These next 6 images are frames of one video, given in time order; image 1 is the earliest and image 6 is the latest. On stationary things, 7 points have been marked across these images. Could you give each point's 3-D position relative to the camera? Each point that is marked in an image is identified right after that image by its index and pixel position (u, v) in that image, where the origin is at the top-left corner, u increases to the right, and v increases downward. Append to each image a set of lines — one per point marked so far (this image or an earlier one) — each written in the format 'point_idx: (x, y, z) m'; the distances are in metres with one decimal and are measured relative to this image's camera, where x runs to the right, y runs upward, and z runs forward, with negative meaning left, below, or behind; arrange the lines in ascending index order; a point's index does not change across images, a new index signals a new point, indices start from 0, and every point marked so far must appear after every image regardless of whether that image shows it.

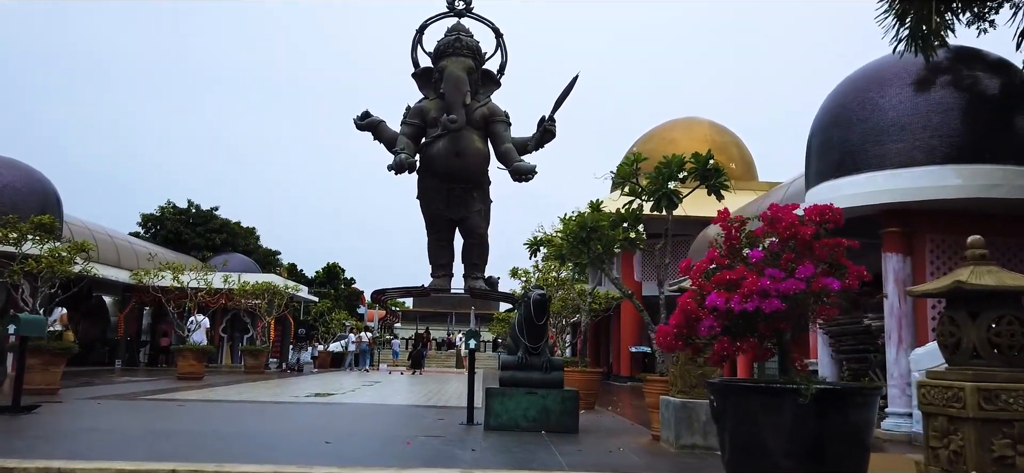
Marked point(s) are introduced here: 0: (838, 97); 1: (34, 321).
0: (+4.3, +1.9, +10.0) m
1: (-5.2, -0.9, +8.2) m
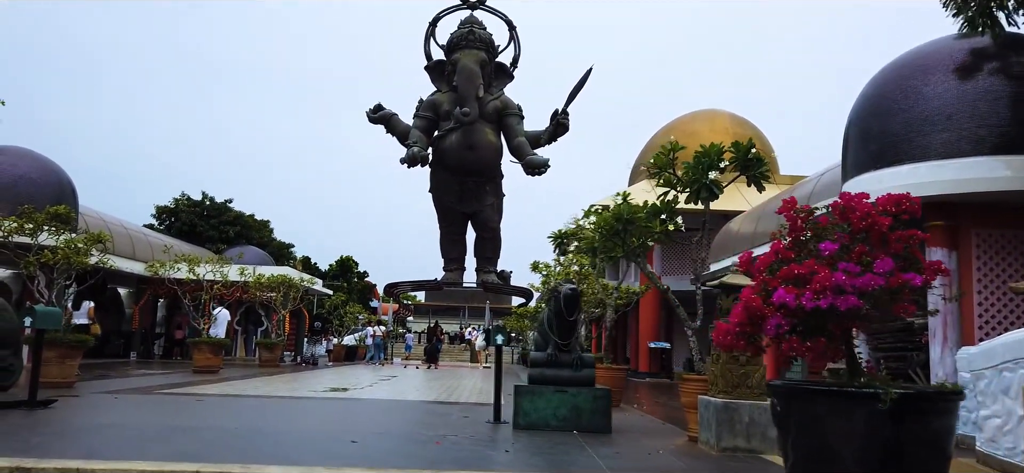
0: (+4.6, +1.9, +9.6) m
1: (-4.9, -0.8, +8.0) m
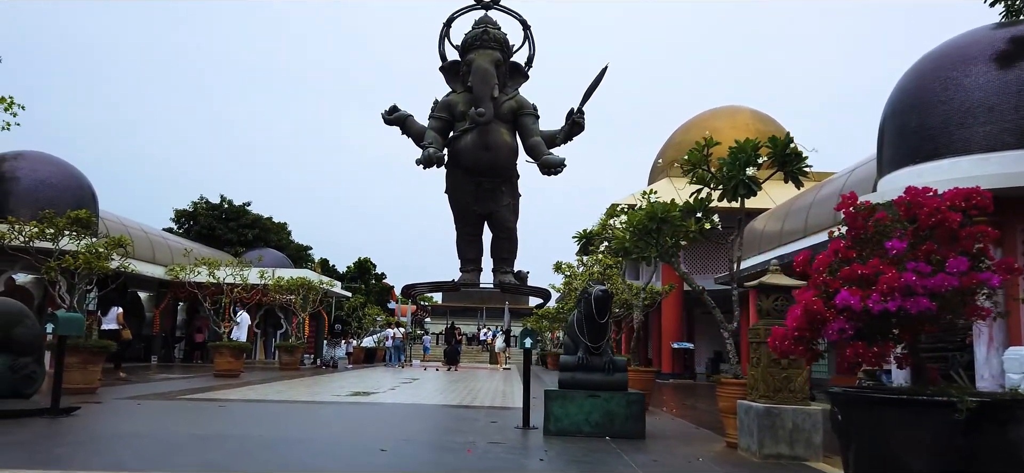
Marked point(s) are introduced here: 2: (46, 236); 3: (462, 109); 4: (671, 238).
0: (+4.9, +2.0, +9.3) m
1: (-4.6, -0.9, +7.9) m
2: (-7.1, 0.0, +11.4) m
3: (-1.3, +3.2, +18.9) m
4: (+1.5, 0.0, +7.1) m
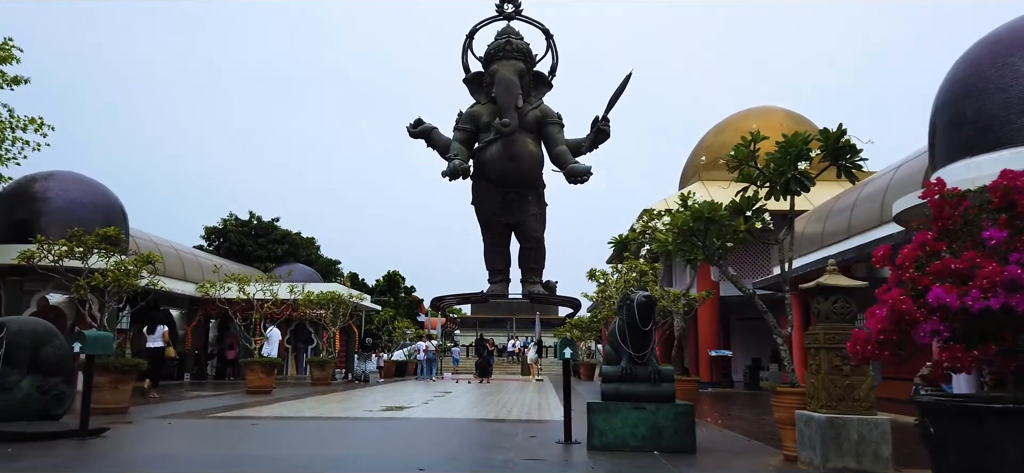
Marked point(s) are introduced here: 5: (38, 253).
0: (+5.3, +2.0, +8.8) m
1: (-4.2, -1.0, +7.7) m
2: (-6.6, -0.3, +11.4) m
3: (-0.6, +3.0, +18.6) m
4: (+1.8, 0.0, +6.7) m
5: (-7.2, -0.3, +11.4) m
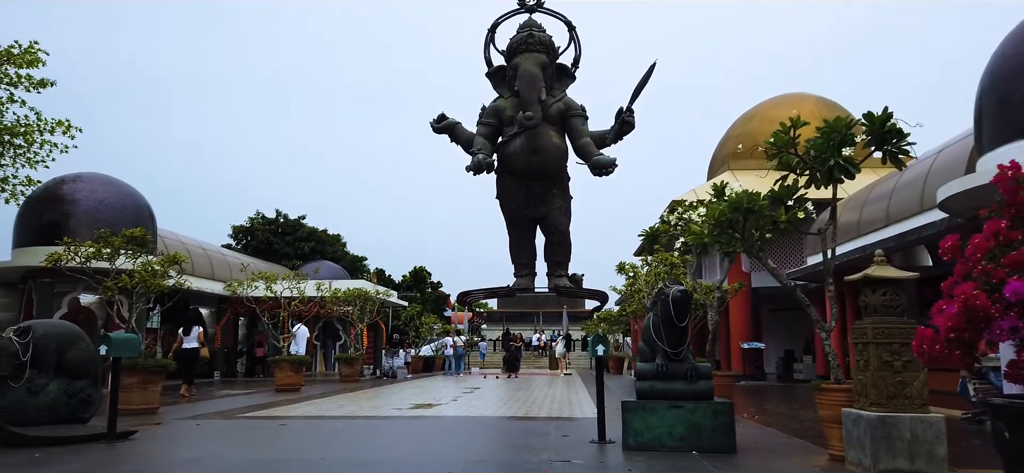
0: (+5.6, +2.2, +8.4) m
1: (-3.9, -1.0, +7.7) m
2: (-6.2, -0.3, +11.3) m
3: (0.0, +3.1, +18.4) m
4: (+2.1, +0.1, +6.4) m
5: (-6.8, -0.3, +11.4) m
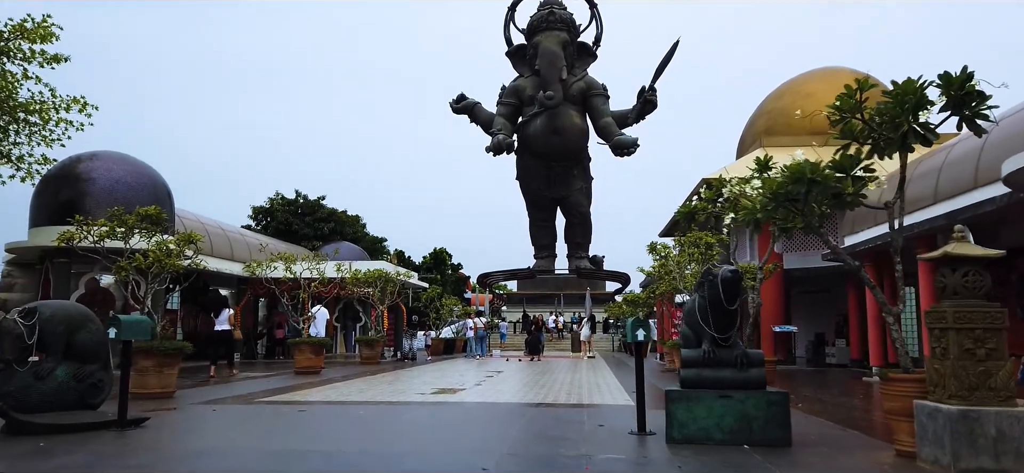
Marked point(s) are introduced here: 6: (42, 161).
0: (+5.9, +2.4, +7.7) m
1: (-3.6, -0.8, +7.2) m
2: (-5.8, 0.0, +11.0) m
3: (+0.6, +3.6, +17.8) m
4: (+2.4, +0.3, +5.8) m
5: (-6.4, 0.0, +11.1) m
6: (-10.3, +1.7, +16.5) m
